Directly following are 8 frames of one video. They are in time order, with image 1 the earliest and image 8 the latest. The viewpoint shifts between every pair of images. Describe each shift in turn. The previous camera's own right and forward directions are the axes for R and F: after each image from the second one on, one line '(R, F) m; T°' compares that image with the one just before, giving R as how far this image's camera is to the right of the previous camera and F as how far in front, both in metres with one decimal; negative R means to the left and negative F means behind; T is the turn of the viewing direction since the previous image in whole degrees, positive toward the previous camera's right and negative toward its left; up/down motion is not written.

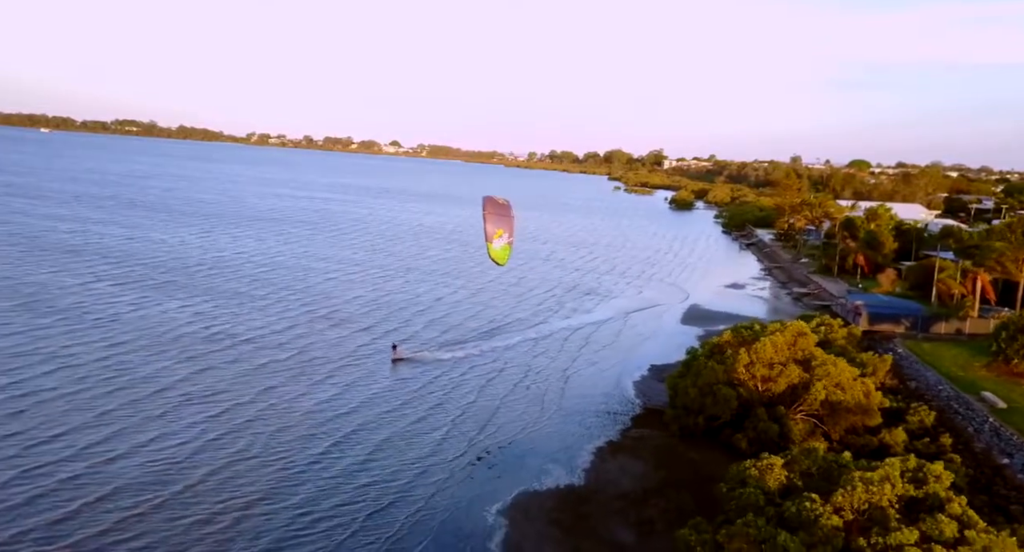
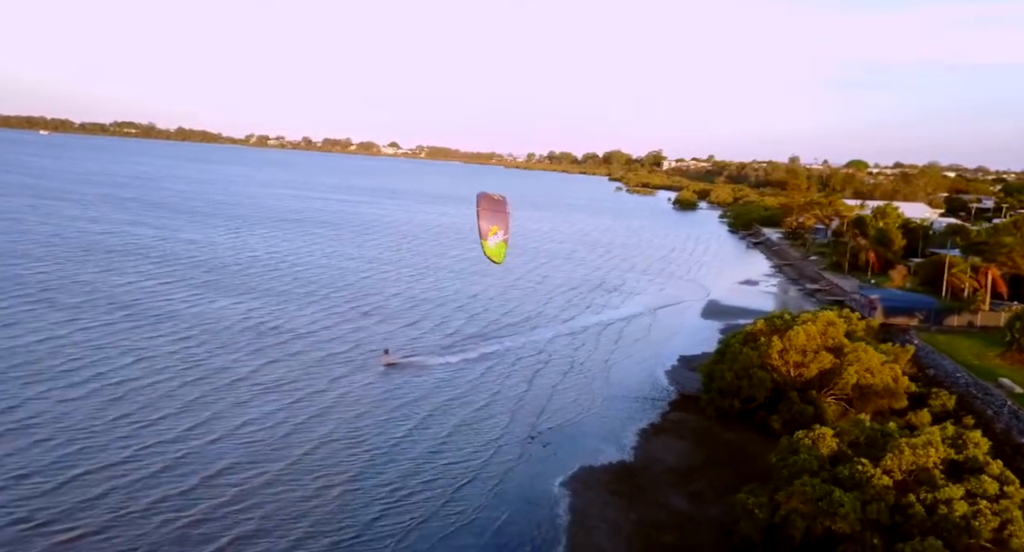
(-1.6, -1.7) m; 0°
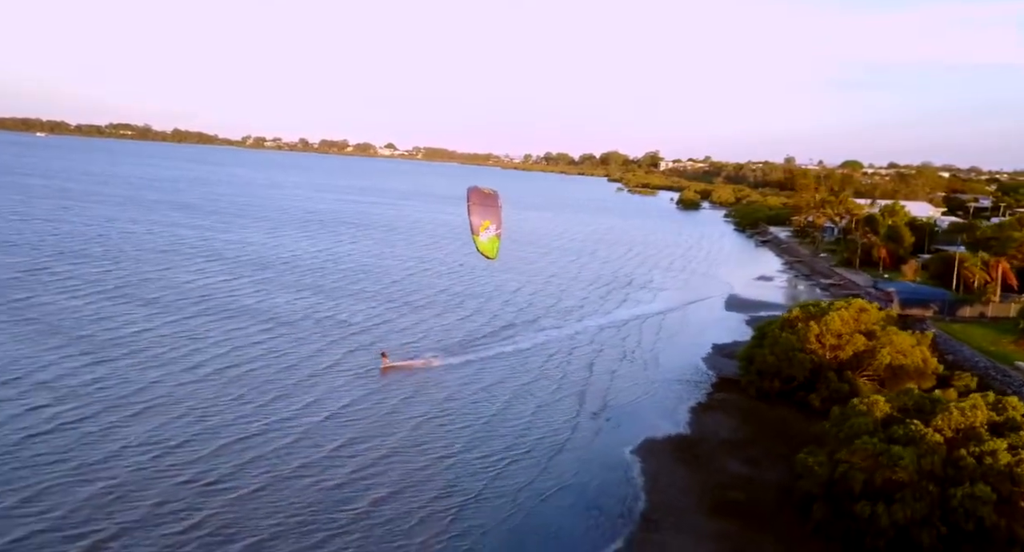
(-2.3, -2.4) m; 0°
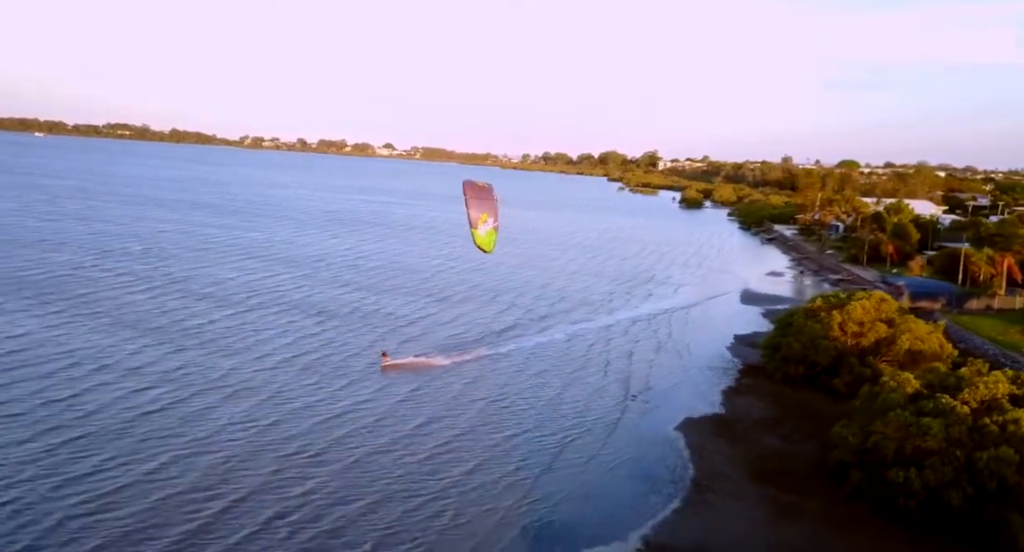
(-1.7, -2.0) m; 0°
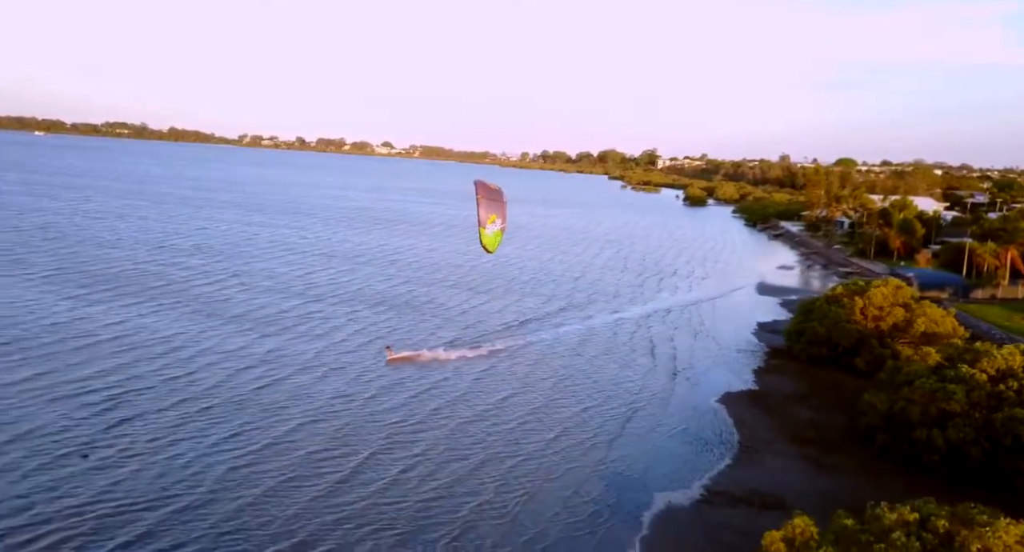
(-2.1, -2.7) m; 0°
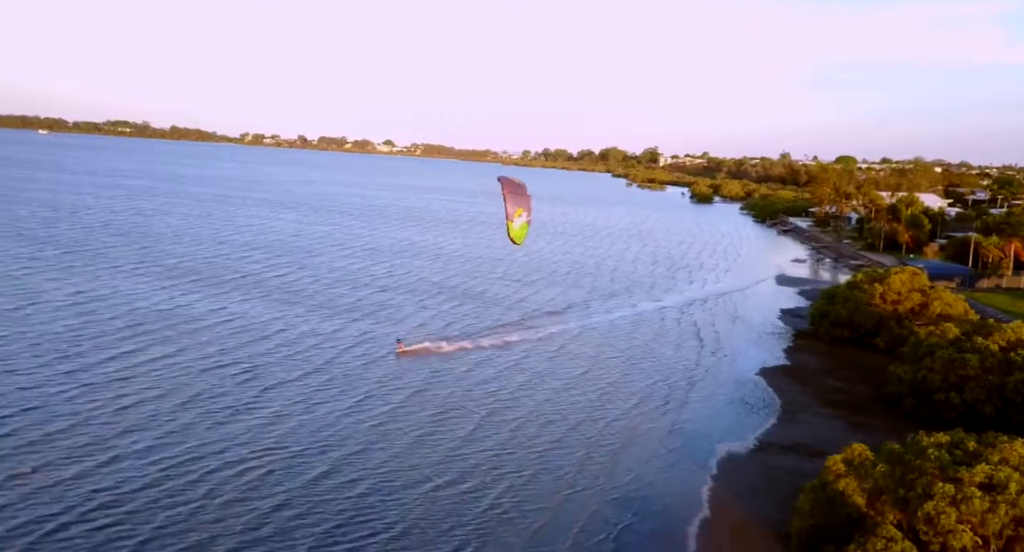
(-2.4, -3.5) m; 0°
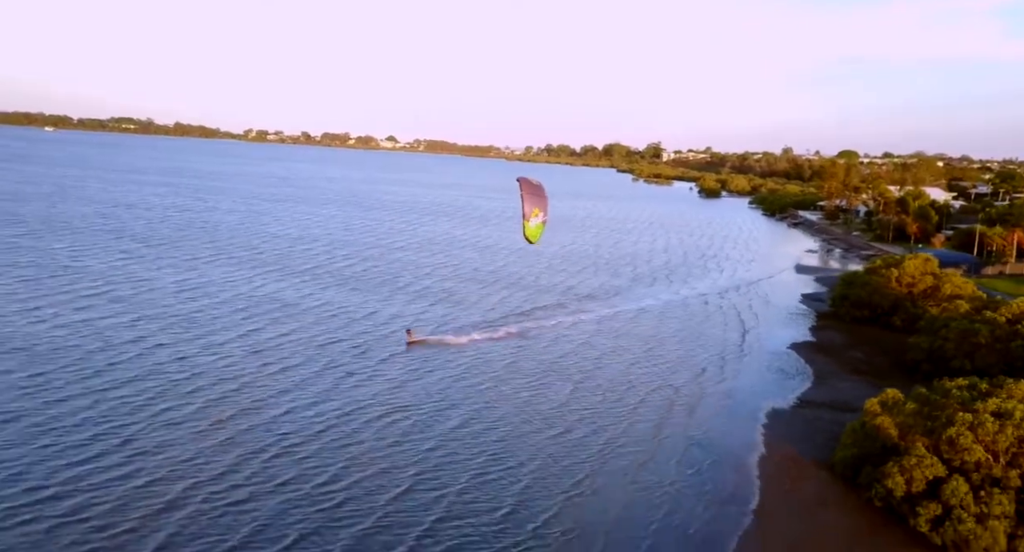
(-2.5, -3.9) m; 0°
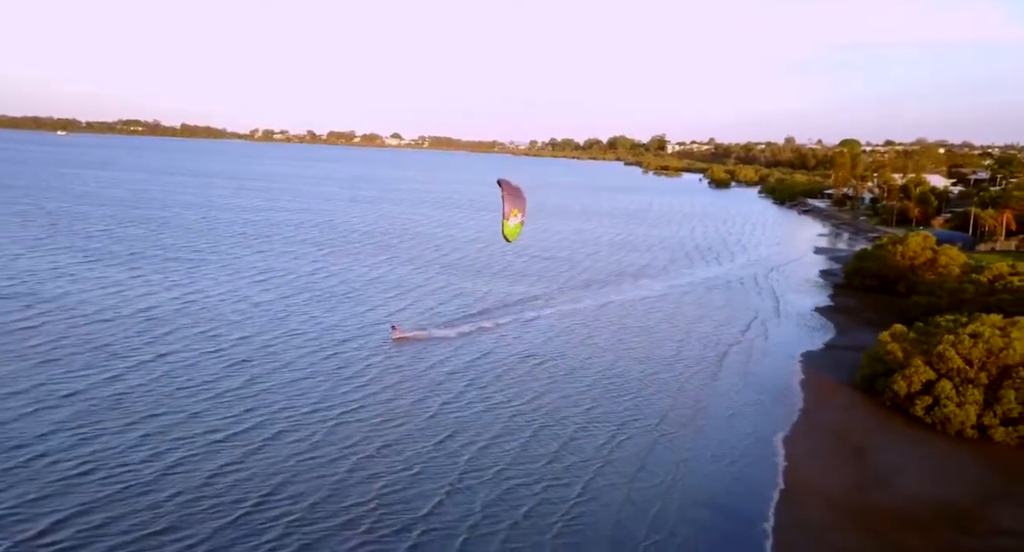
(-3.6, -7.7) m; 0°
